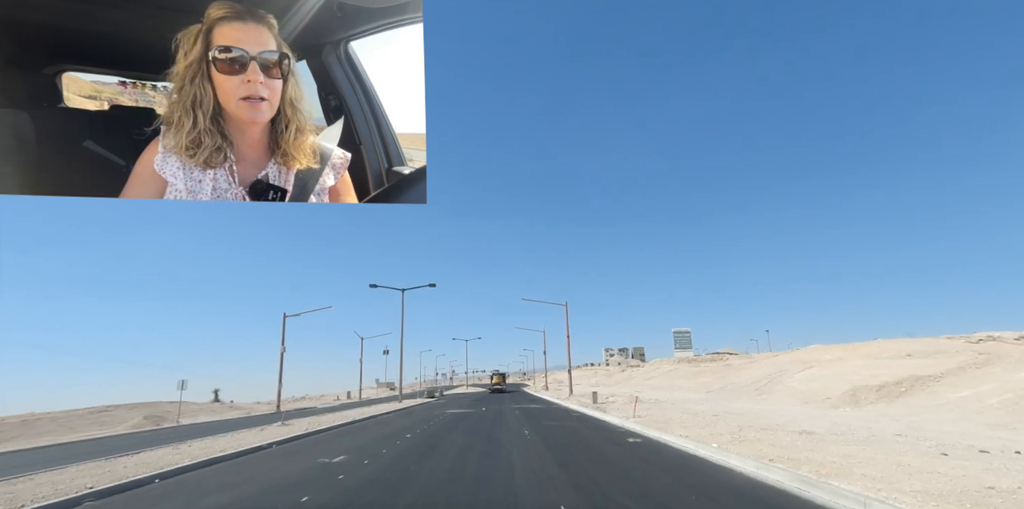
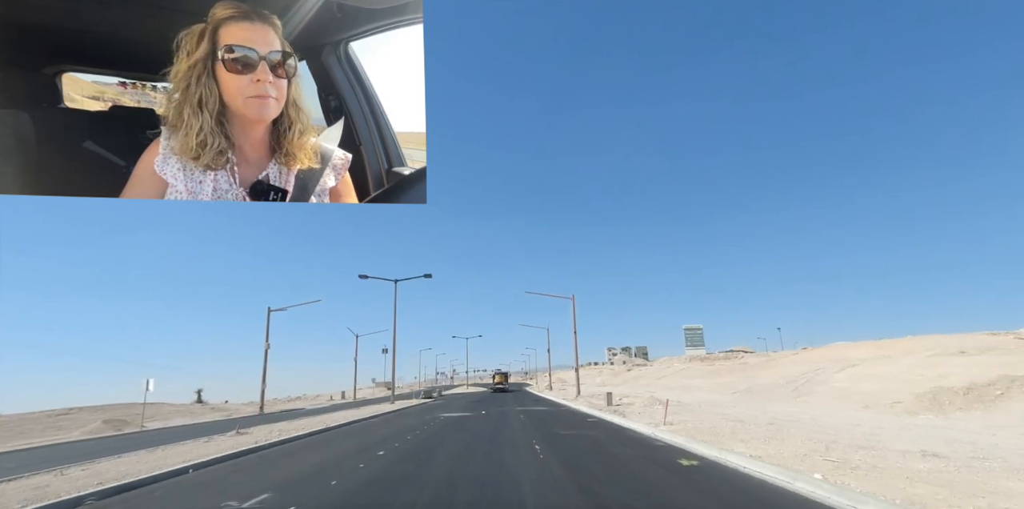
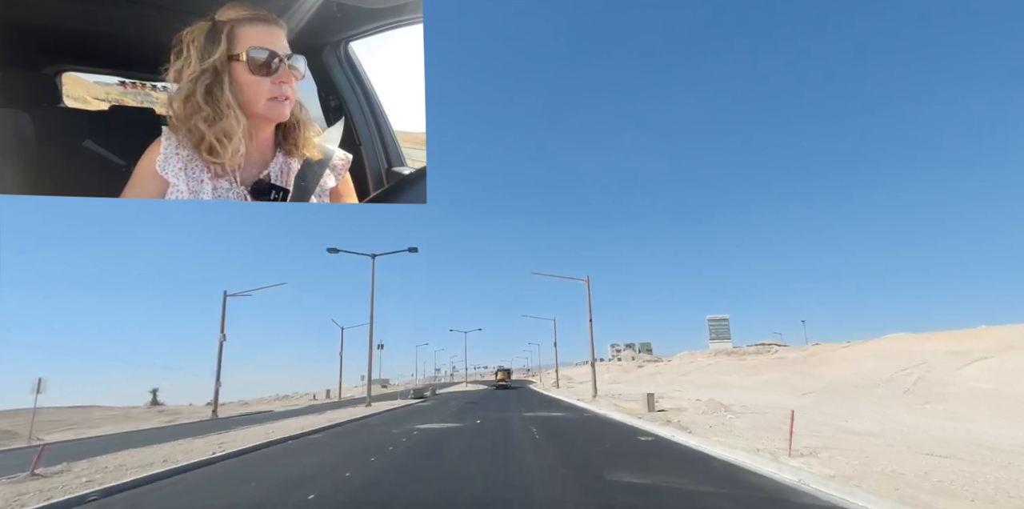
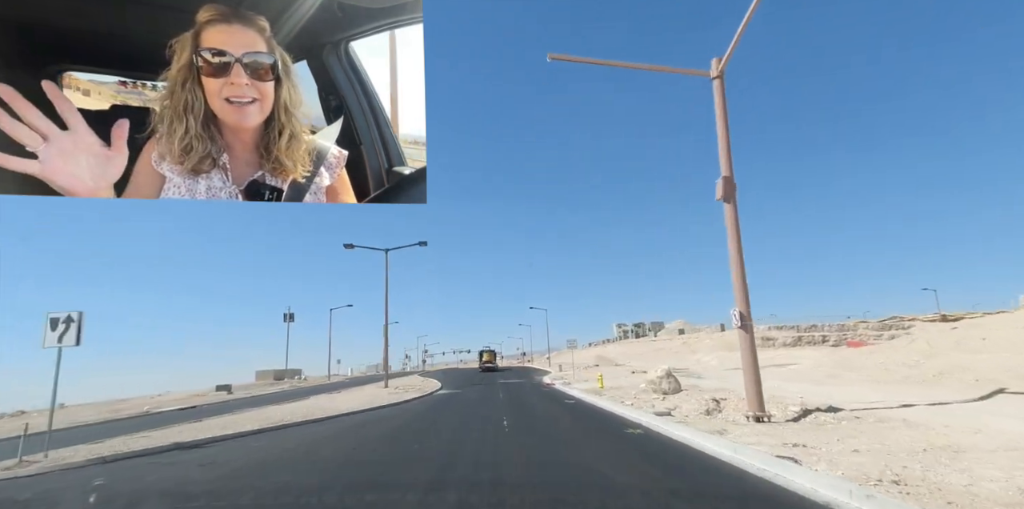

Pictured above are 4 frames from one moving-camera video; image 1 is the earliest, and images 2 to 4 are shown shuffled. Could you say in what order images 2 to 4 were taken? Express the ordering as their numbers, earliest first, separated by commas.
2, 3, 4
